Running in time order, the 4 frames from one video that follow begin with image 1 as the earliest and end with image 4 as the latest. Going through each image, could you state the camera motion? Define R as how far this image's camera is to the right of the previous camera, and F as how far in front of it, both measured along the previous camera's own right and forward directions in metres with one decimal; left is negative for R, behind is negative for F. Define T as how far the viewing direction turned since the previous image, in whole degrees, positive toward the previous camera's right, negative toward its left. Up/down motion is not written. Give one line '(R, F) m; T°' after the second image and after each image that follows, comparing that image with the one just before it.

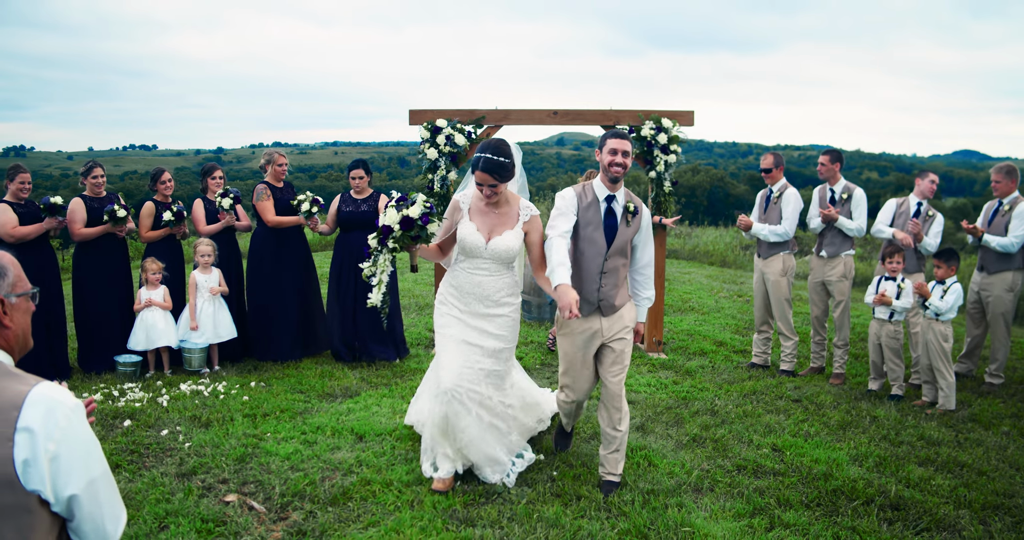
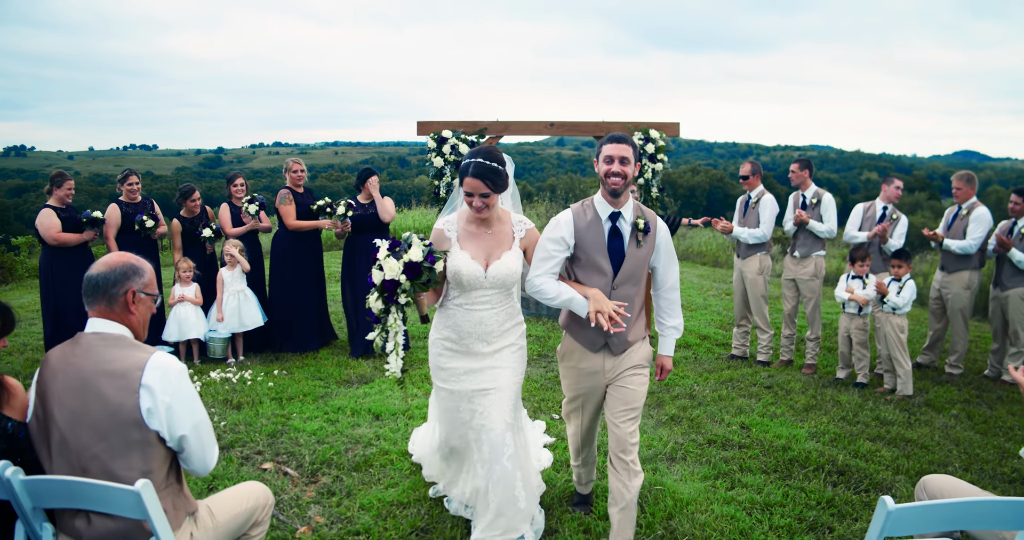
(0.0, -0.6) m; 0°
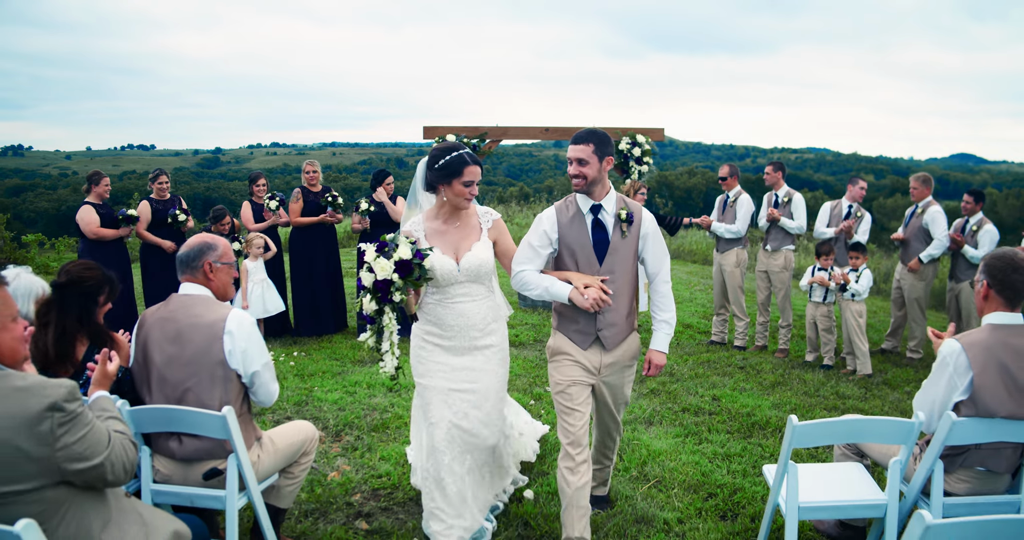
(0.0, -0.7) m; 0°
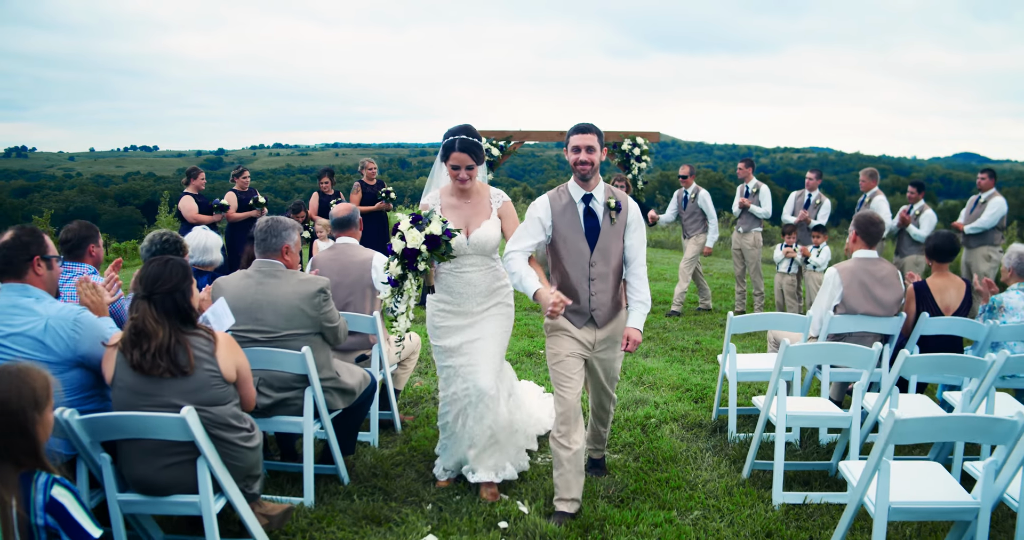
(-0.3, -1.7) m; 0°
